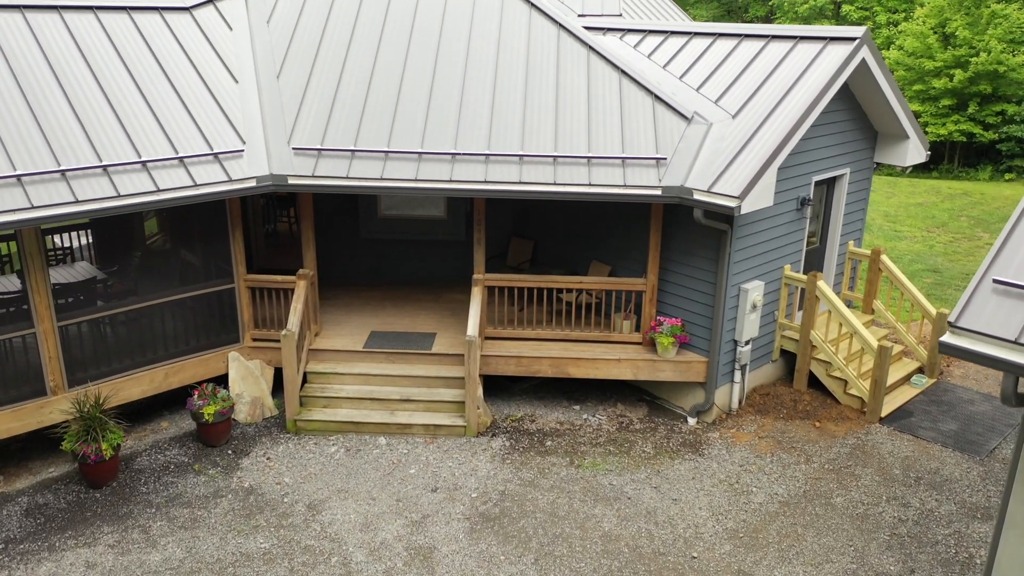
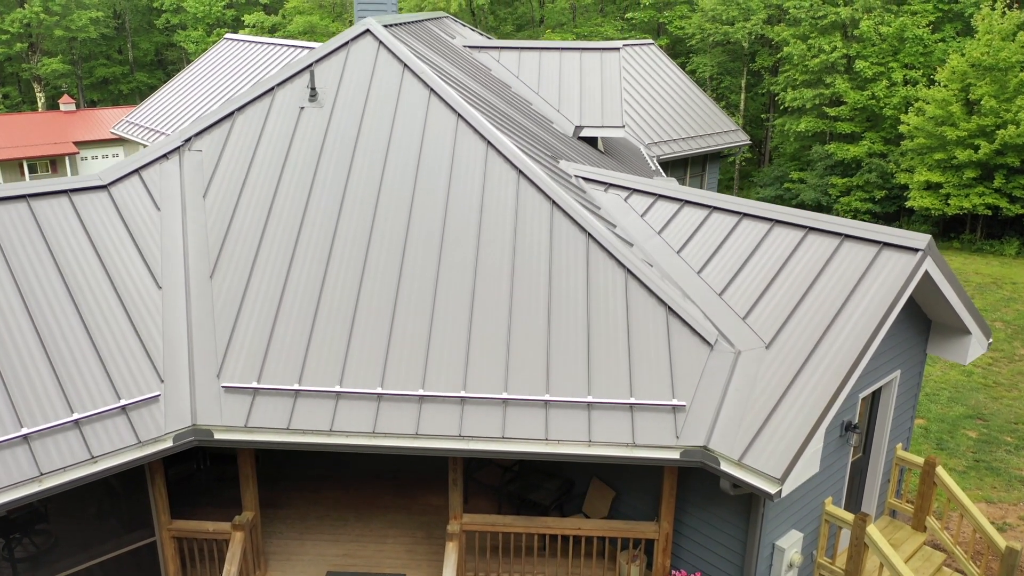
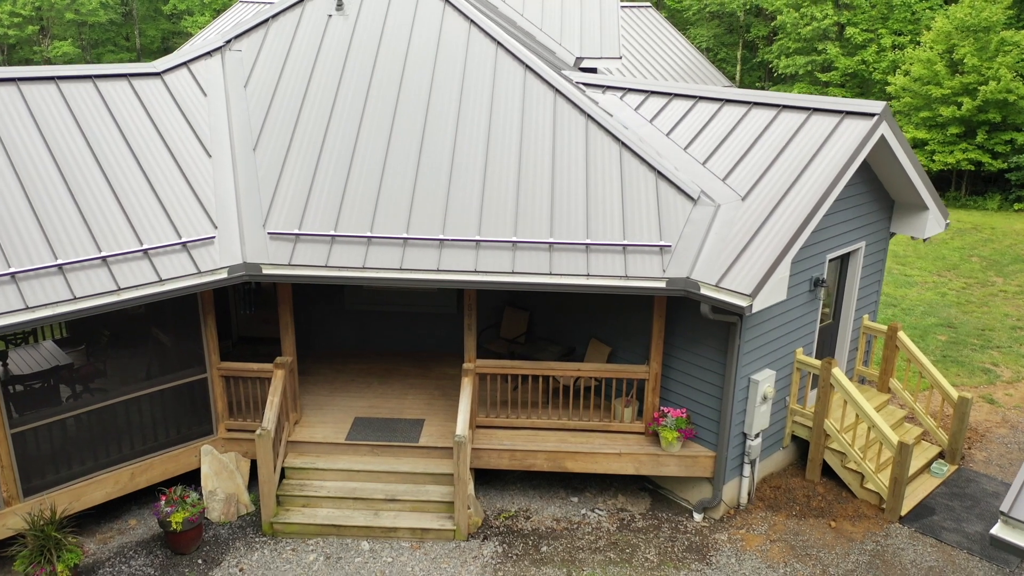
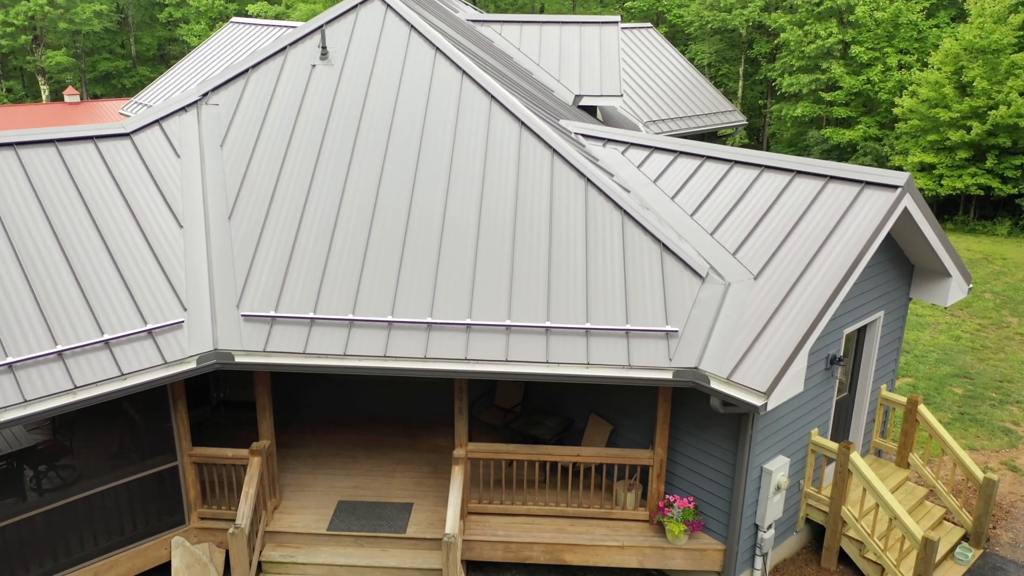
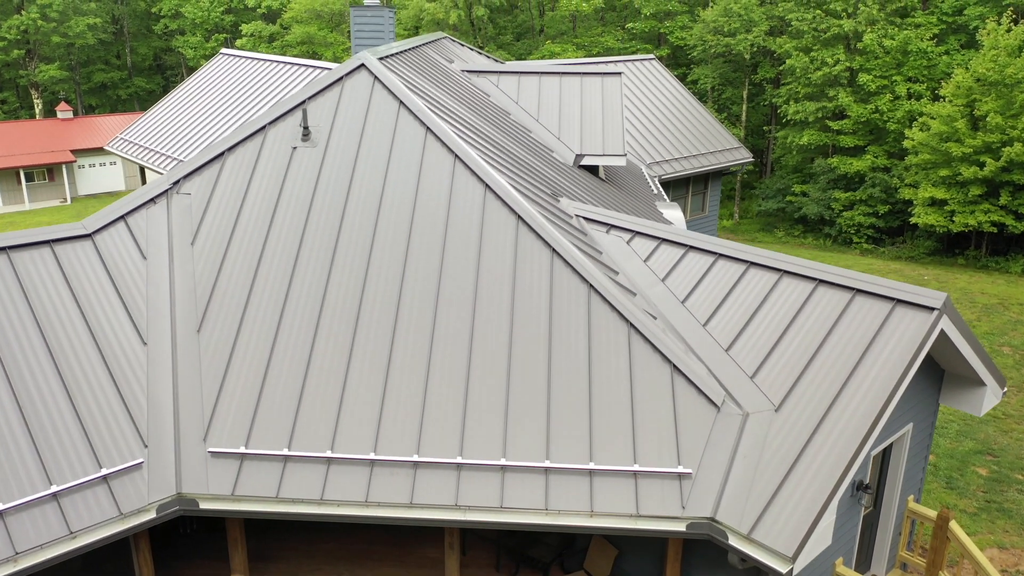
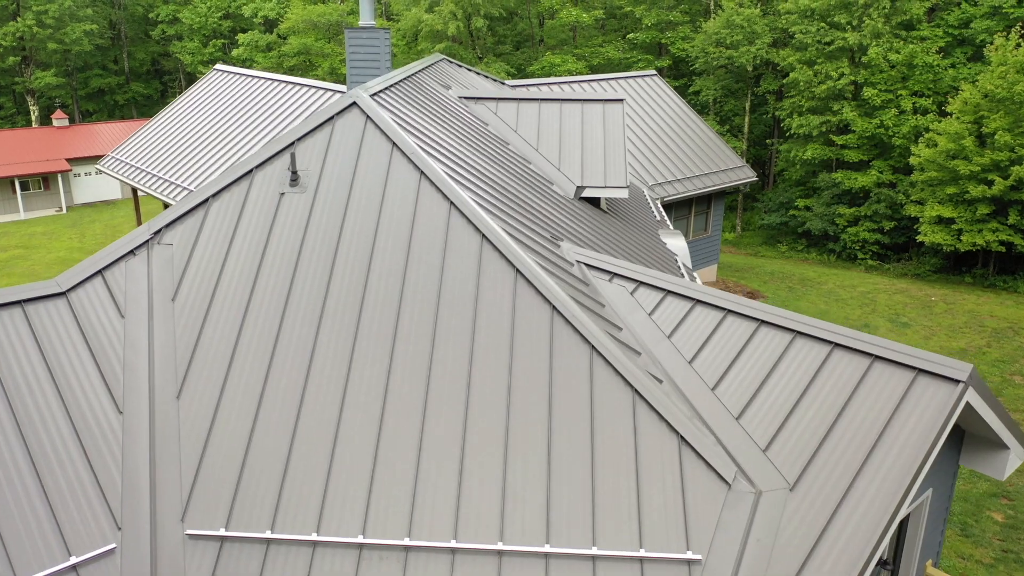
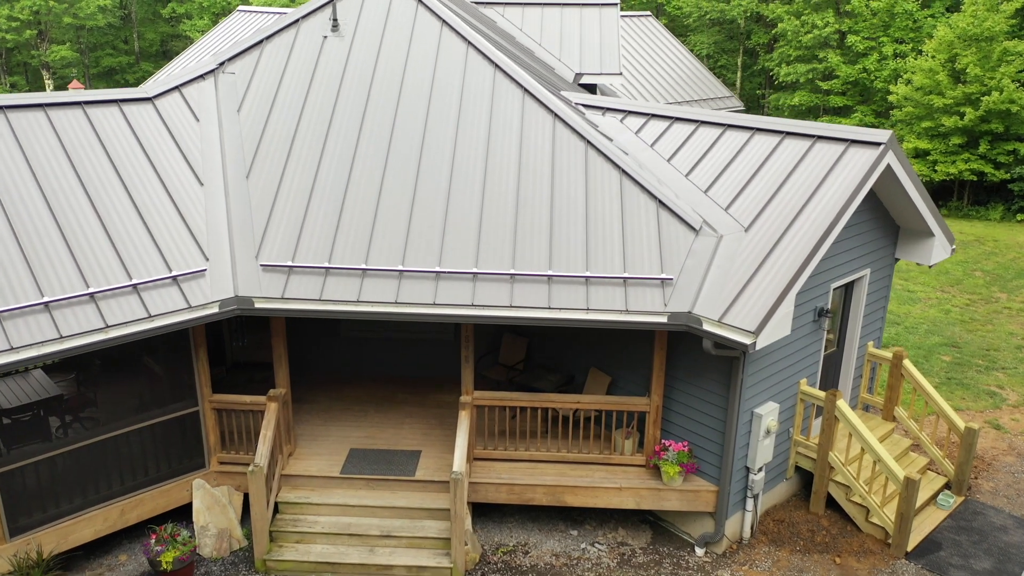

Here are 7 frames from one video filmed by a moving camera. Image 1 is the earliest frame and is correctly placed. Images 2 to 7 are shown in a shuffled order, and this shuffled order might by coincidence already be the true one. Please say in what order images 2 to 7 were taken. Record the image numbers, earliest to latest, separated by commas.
3, 7, 4, 2, 5, 6
